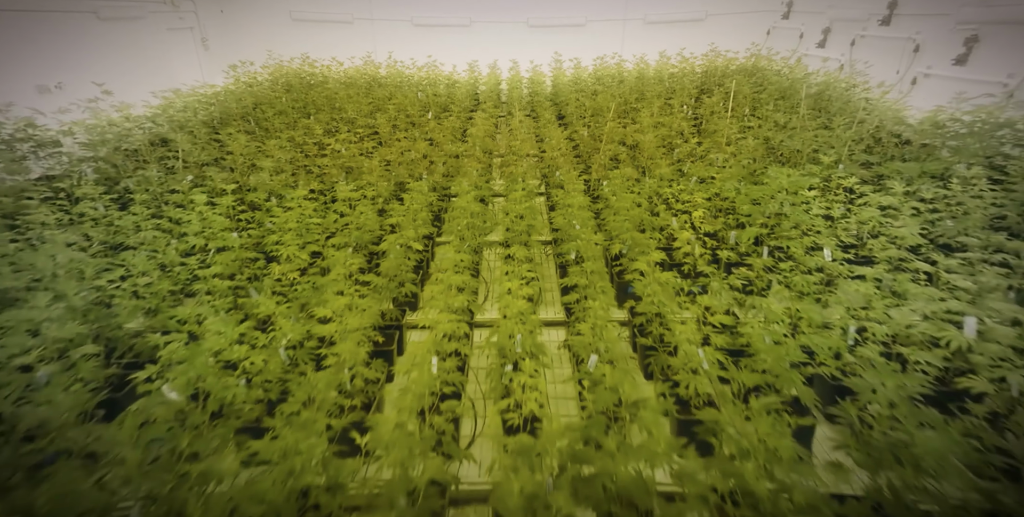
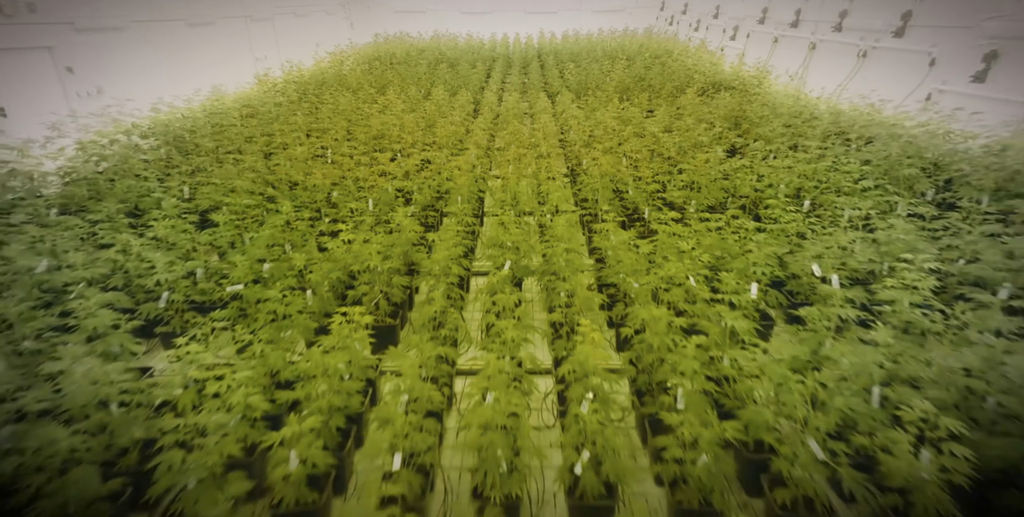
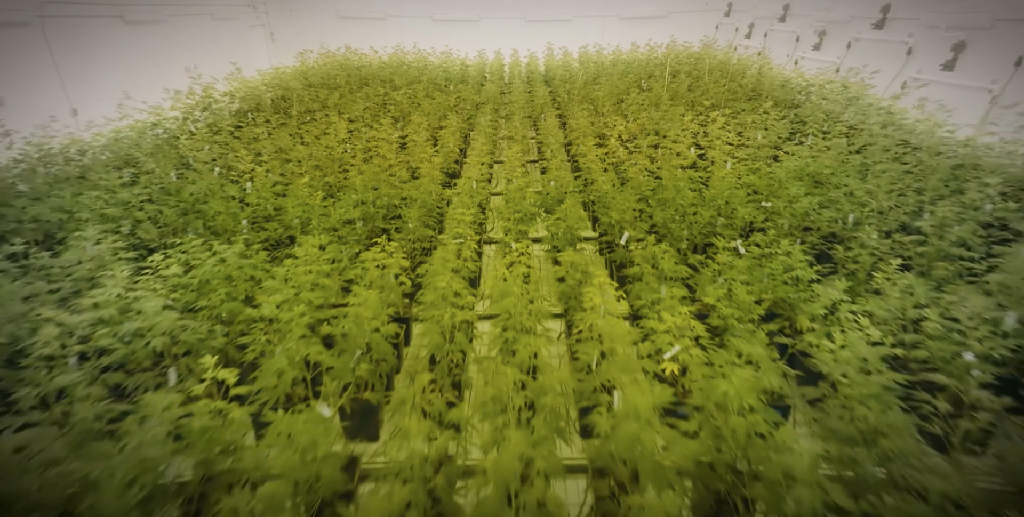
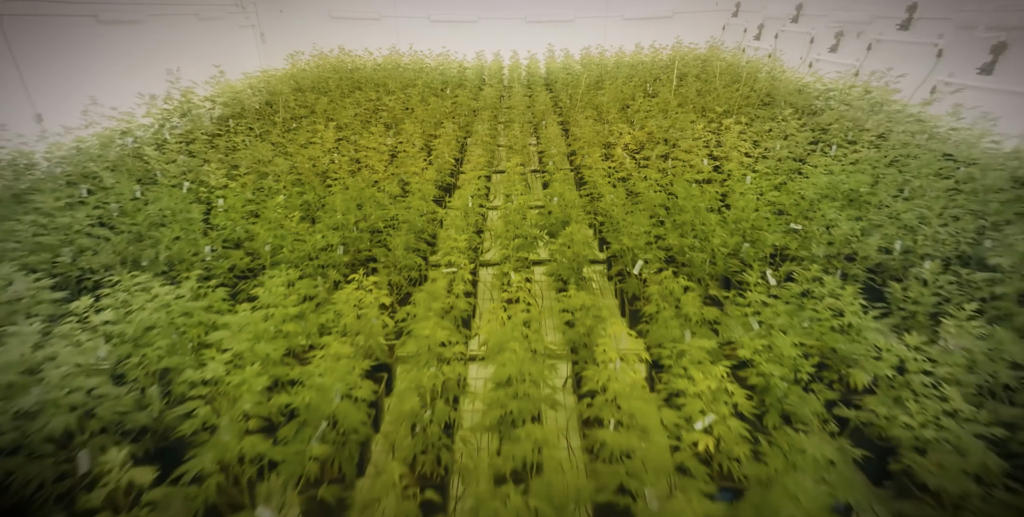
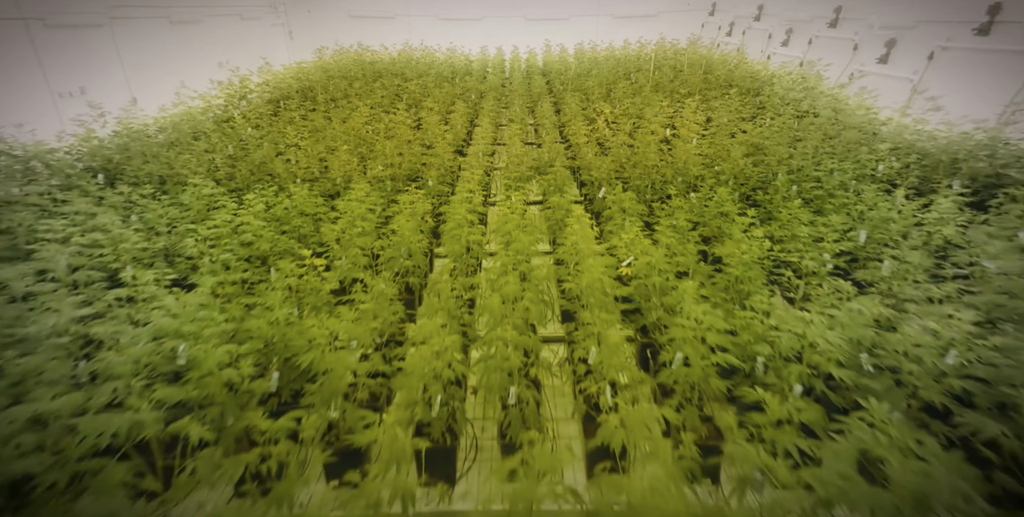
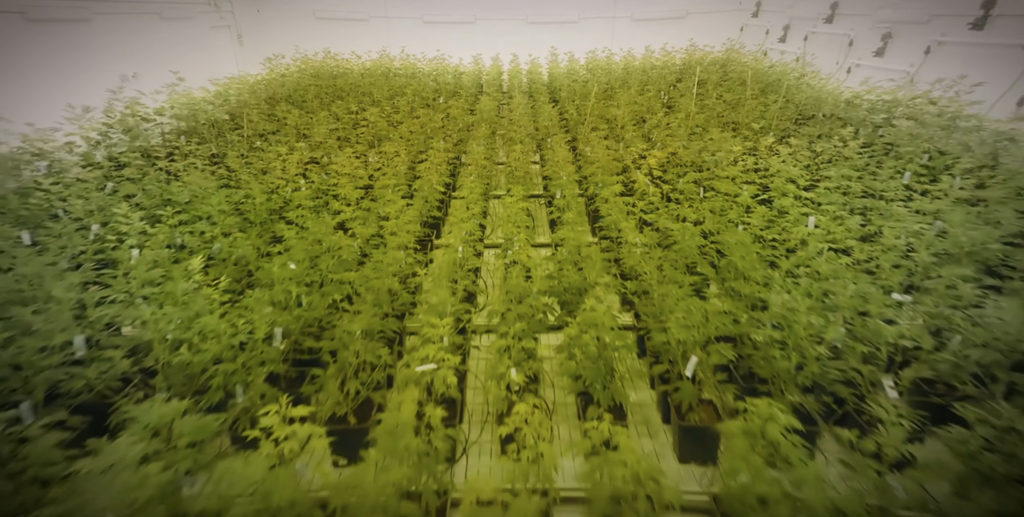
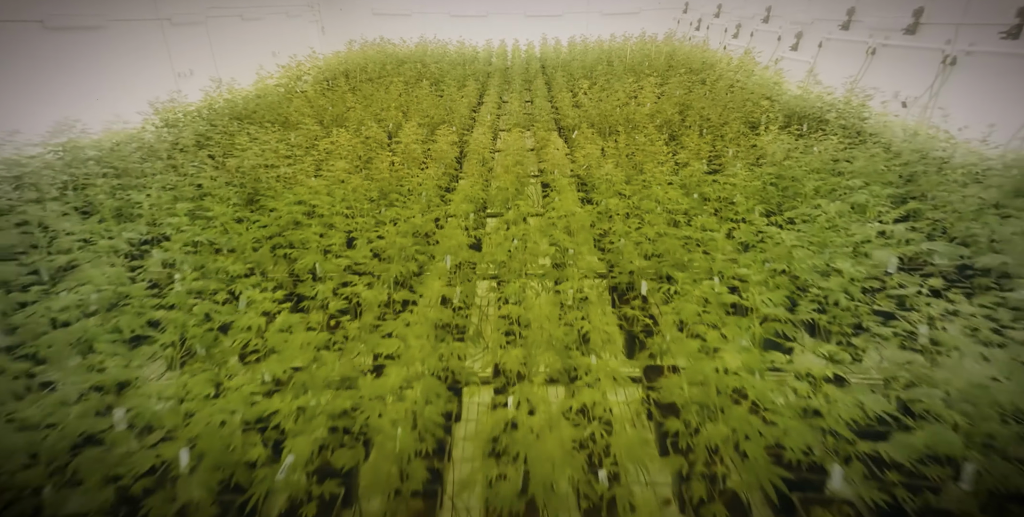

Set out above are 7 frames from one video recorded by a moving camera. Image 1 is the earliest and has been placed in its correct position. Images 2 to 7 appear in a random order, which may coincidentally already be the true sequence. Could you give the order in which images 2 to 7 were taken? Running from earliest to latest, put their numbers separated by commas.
6, 4, 3, 5, 7, 2
